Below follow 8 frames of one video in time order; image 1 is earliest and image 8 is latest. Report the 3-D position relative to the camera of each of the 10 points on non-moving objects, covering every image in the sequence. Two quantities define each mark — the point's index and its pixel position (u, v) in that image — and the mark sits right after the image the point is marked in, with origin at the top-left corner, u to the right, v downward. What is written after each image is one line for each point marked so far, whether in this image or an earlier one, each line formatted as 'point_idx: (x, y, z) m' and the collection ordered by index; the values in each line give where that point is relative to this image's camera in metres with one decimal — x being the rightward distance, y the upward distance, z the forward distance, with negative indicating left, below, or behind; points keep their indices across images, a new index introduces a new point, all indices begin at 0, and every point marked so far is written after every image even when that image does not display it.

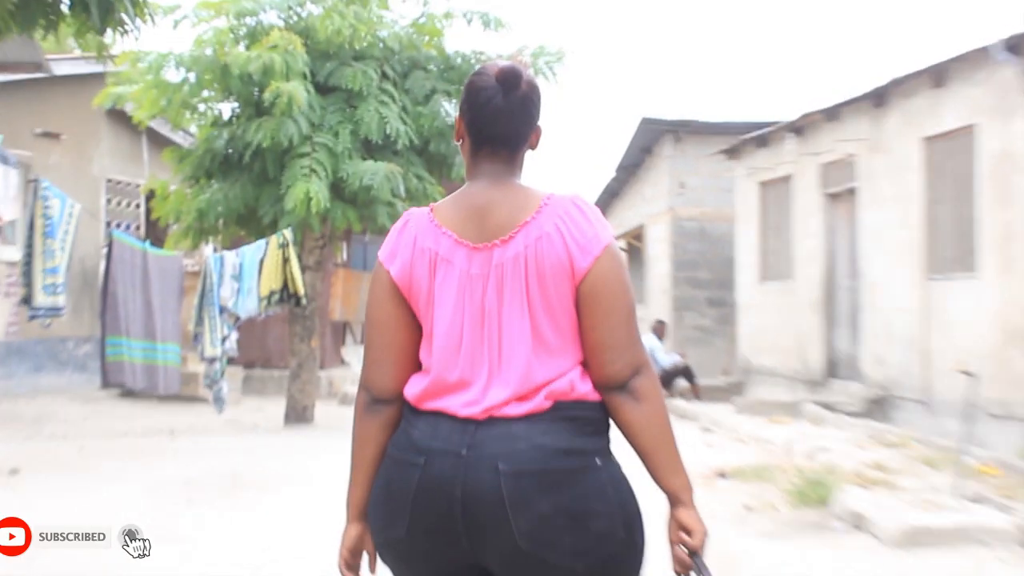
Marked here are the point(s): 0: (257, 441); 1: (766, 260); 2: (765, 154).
0: (-1.4, -0.8, +11.7) m
1: (+1.7, +0.2, +14.7) m
2: (+1.7, +0.9, +14.4) m
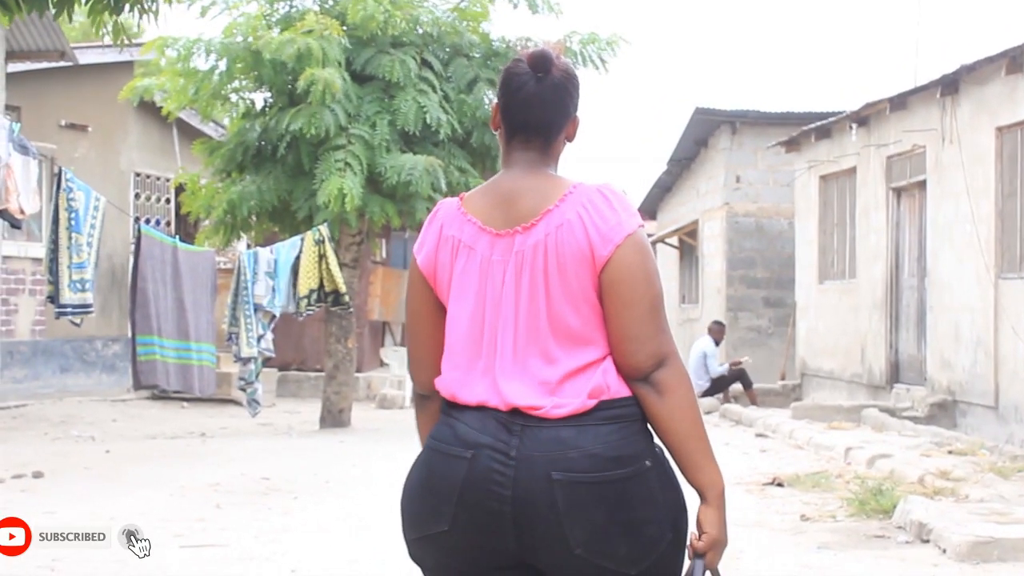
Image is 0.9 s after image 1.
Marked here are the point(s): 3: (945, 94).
0: (-1.1, -0.8, +11.2) m
1: (+2.1, +0.2, +14.1) m
2: (+2.0, +0.9, +13.8) m
3: (+2.3, +1.0, +11.6) m
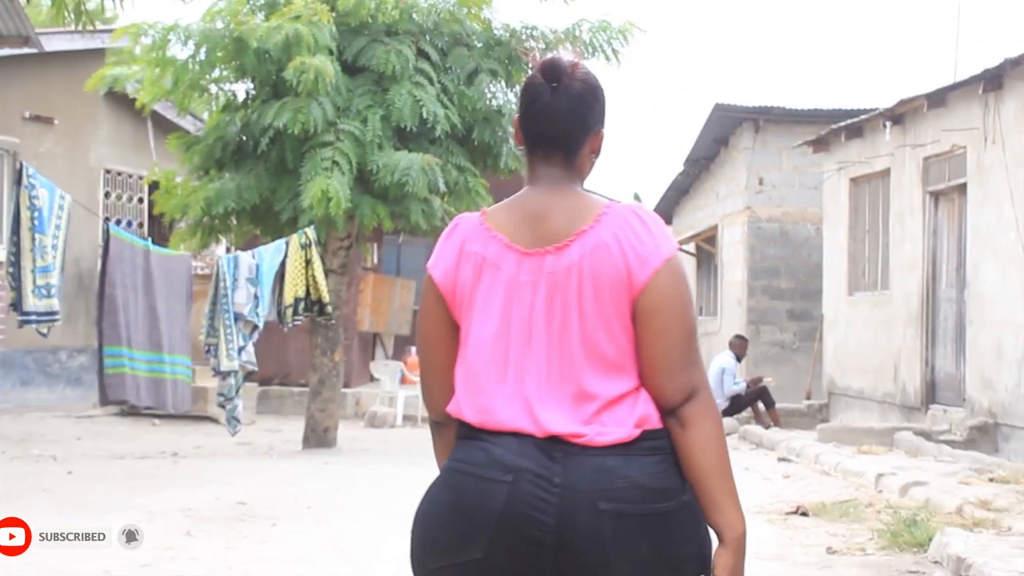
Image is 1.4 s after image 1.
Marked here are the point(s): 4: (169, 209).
0: (-1.1, -0.8, +10.3) m
1: (+2.1, +0.1, +13.1) m
2: (+2.1, +0.8, +12.8) m
3: (+2.3, +1.0, +10.6) m
4: (-1.6, +0.4, +10.6) m
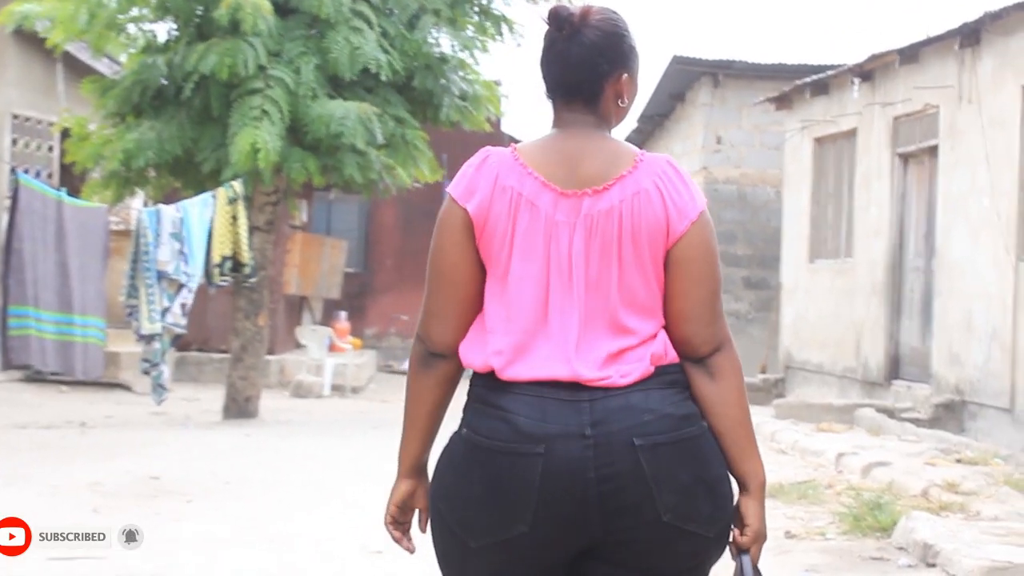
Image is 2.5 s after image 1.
0: (-1.4, -0.6, +9.6) m
1: (+1.8, +0.3, +12.5) m
2: (+1.7, +1.0, +12.2) m
3: (+2.0, +1.1, +10.0) m
4: (-1.9, +0.6, +9.8) m
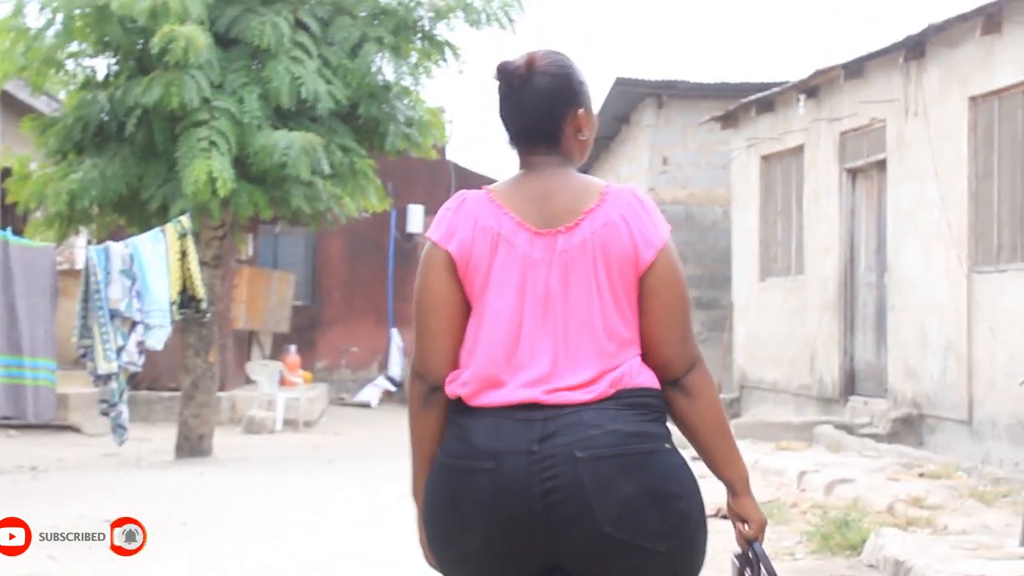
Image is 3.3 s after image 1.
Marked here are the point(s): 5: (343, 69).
0: (-1.6, -0.8, +9.4) m
1: (+1.4, +0.2, +12.5) m
2: (+1.4, +0.9, +12.2) m
3: (+1.8, +1.0, +10.0) m
4: (-2.1, +0.4, +9.6) m
5: (-0.8, +1.0, +9.9) m
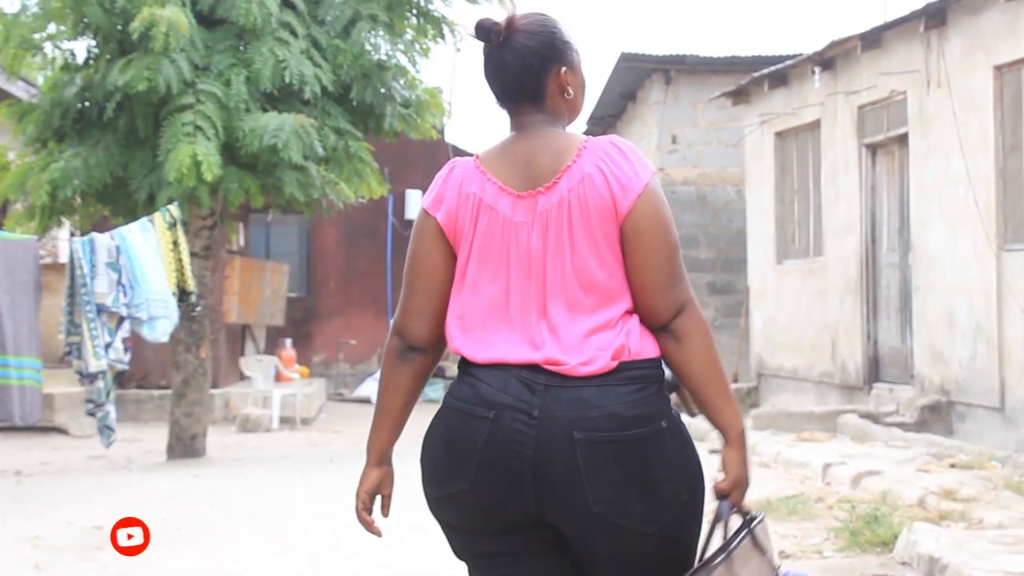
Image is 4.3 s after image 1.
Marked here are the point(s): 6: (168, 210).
0: (-1.5, -0.8, +8.9) m
1: (+1.4, +0.3, +12.0) m
2: (+1.4, +1.0, +11.7) m
3: (+1.8, +1.1, +9.5) m
4: (-2.1, +0.4, +9.2) m
5: (-0.8, +1.0, +9.4) m
6: (-1.4, +0.3, +8.9) m
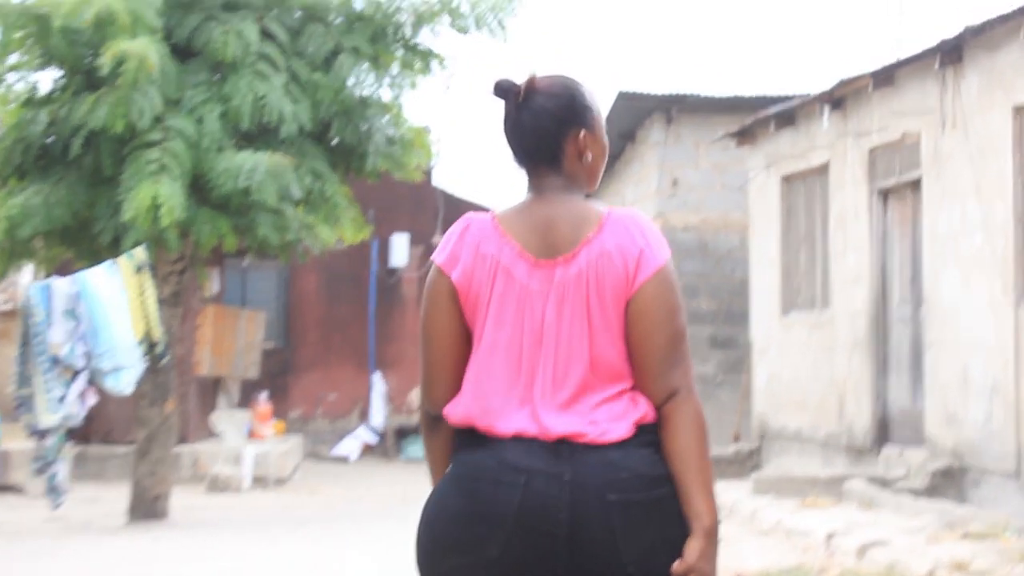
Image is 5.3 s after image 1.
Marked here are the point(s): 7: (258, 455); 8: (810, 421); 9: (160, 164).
0: (-1.6, -1.0, +8.4) m
1: (+1.4, 0.0, +11.5) m
2: (+1.4, +0.7, +11.2) m
3: (+1.7, +0.9, +9.0) m
4: (-2.2, +0.2, +8.7) m
5: (-0.8, +0.8, +9.0) m
6: (-1.4, +0.1, +8.4) m
7: (-1.4, -0.9, +12.1) m
8: (+1.5, -0.6, +10.9) m
9: (-1.3, +0.4, +8.2) m
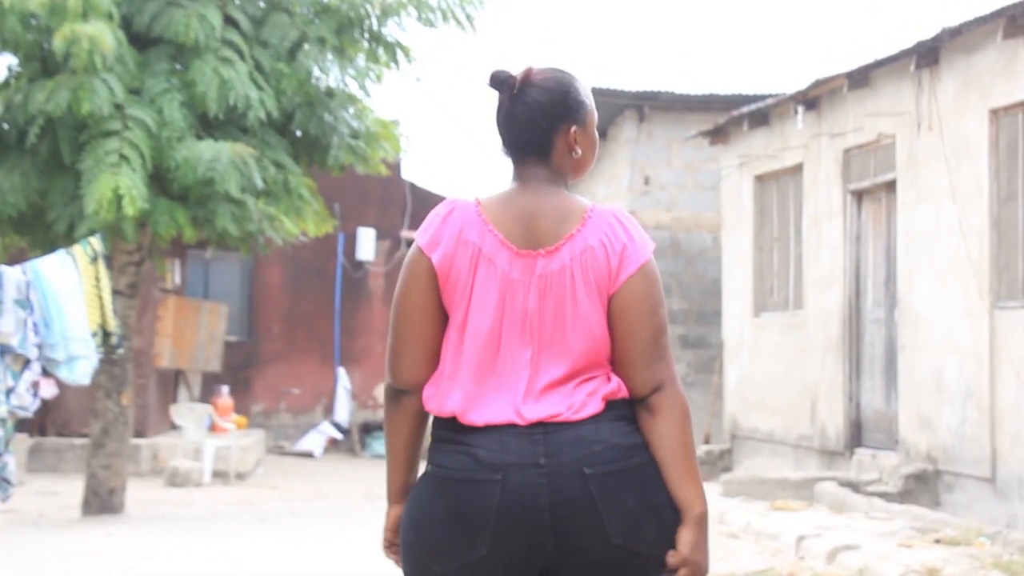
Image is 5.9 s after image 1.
0: (-1.7, -0.9, +8.2) m
1: (+1.3, 0.0, +11.3) m
2: (+1.2, +0.7, +11.0) m
3: (+1.6, +0.9, +8.8) m
4: (-2.3, +0.3, +8.5) m
5: (-0.9, +0.8, +8.8) m
6: (-1.6, +0.2, +8.2) m
7: (-1.6, -0.9, +11.9) m
8: (+1.3, -0.6, +10.8) m
9: (-1.4, +0.5, +8.1) m
